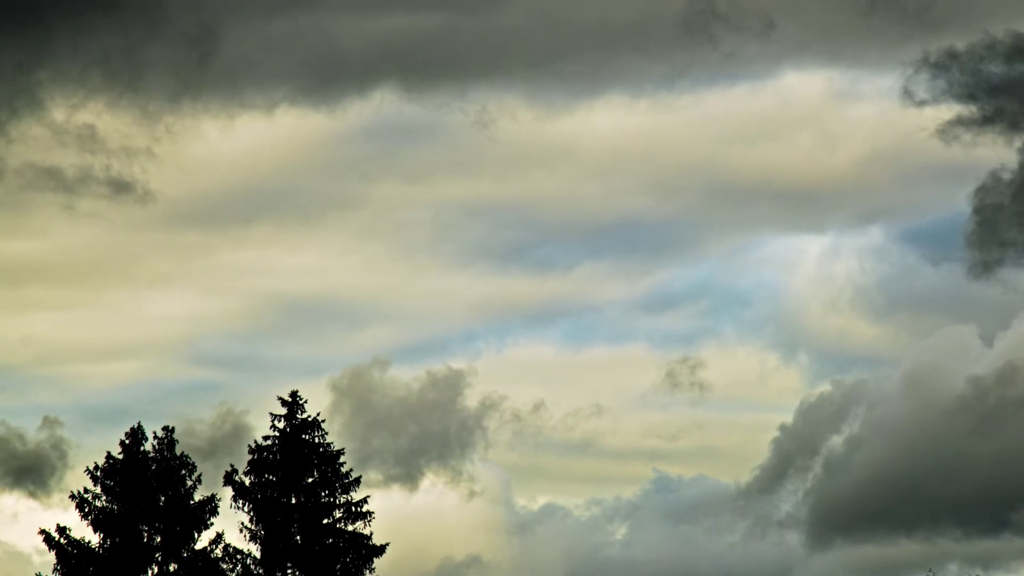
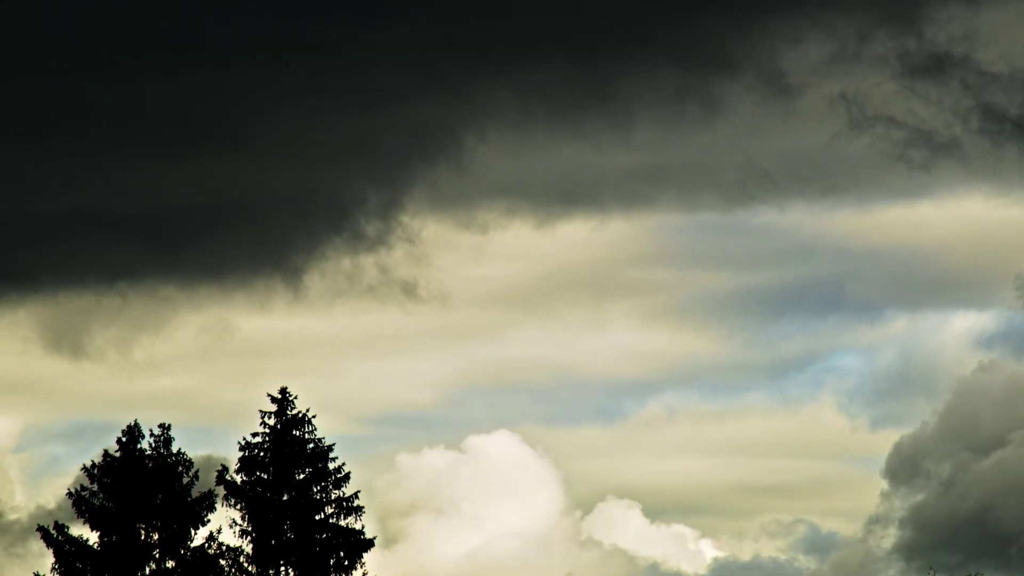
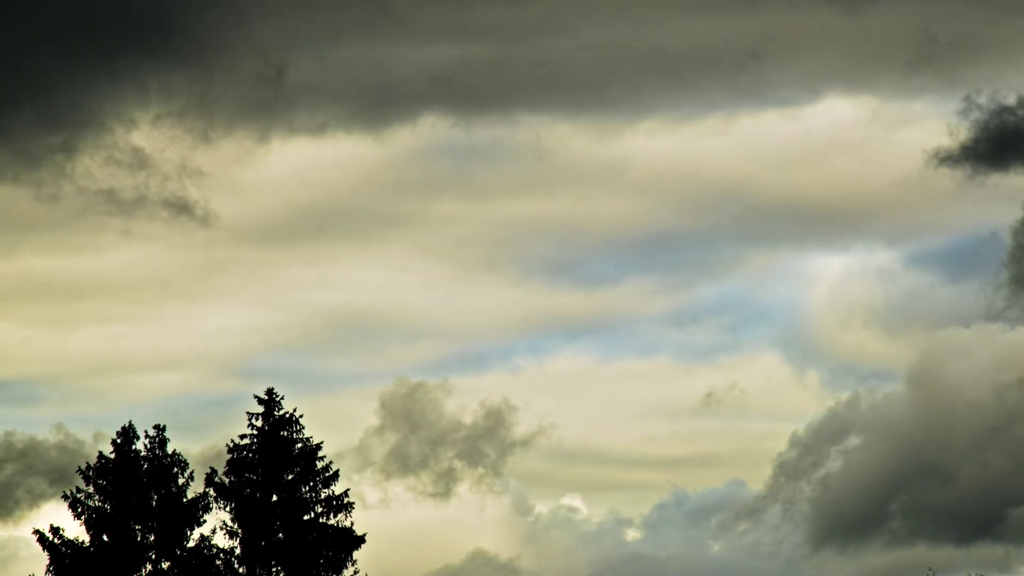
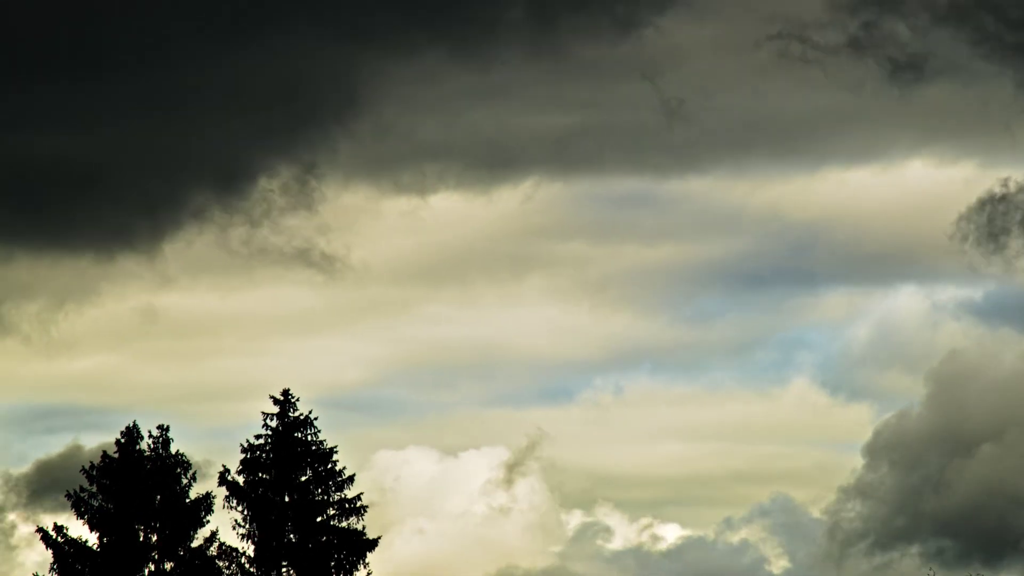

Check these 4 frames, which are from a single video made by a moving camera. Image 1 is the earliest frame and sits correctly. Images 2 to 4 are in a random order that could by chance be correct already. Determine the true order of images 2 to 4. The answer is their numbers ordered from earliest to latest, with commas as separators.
3, 4, 2
